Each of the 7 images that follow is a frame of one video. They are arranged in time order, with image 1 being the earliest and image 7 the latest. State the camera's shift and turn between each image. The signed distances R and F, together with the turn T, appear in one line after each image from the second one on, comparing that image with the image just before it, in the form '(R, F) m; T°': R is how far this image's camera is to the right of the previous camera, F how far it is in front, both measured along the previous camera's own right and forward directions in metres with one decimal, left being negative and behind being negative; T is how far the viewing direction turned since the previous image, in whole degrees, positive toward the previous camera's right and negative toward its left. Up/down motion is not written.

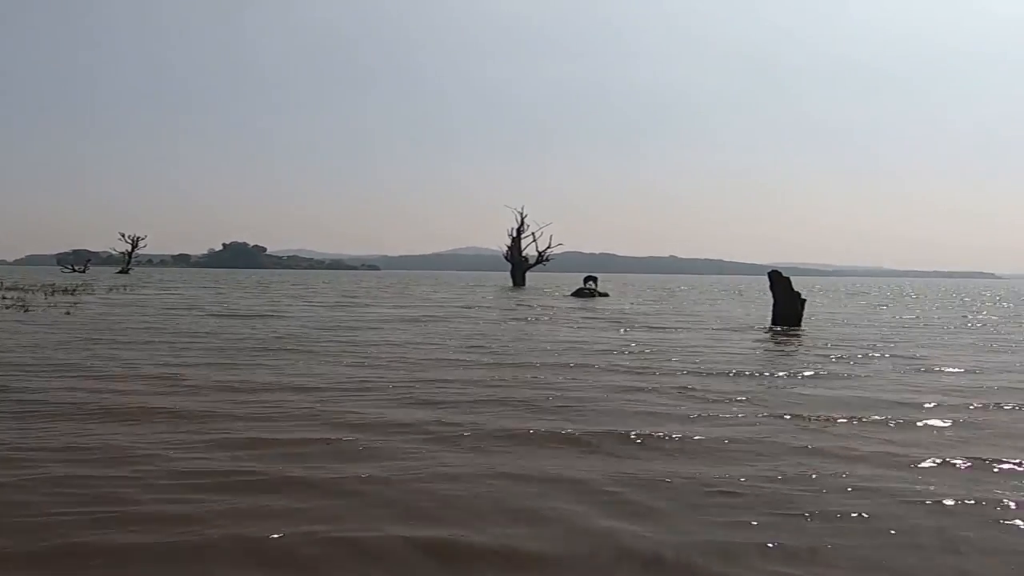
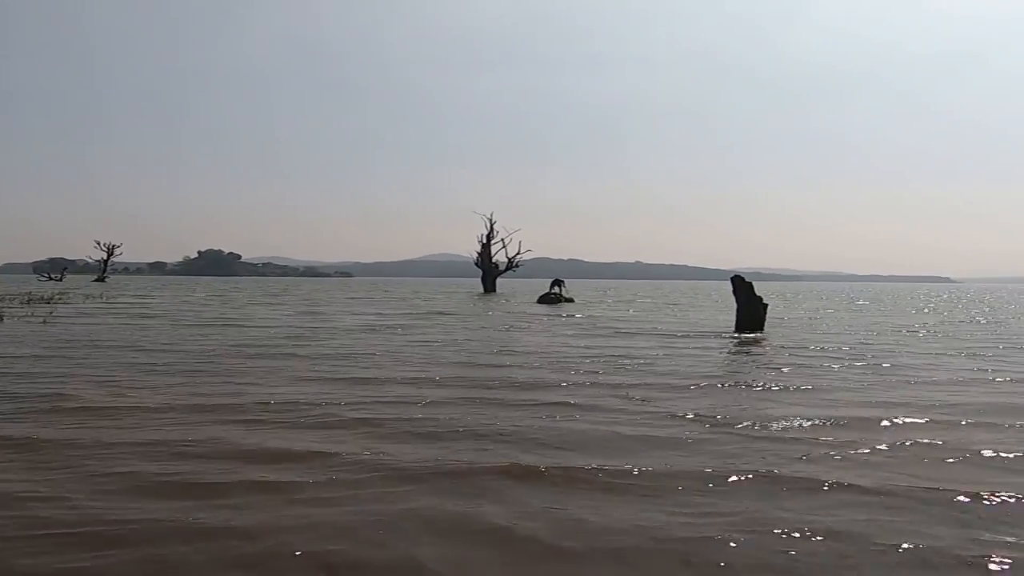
(-0.5, -0.6) m; +3°
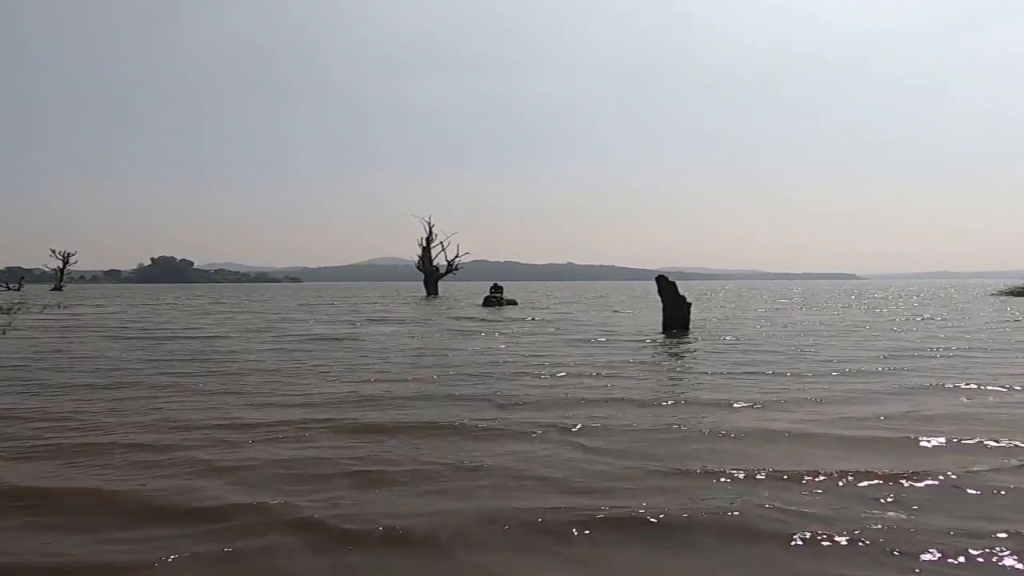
(-1.1, -1.7) m; +7°
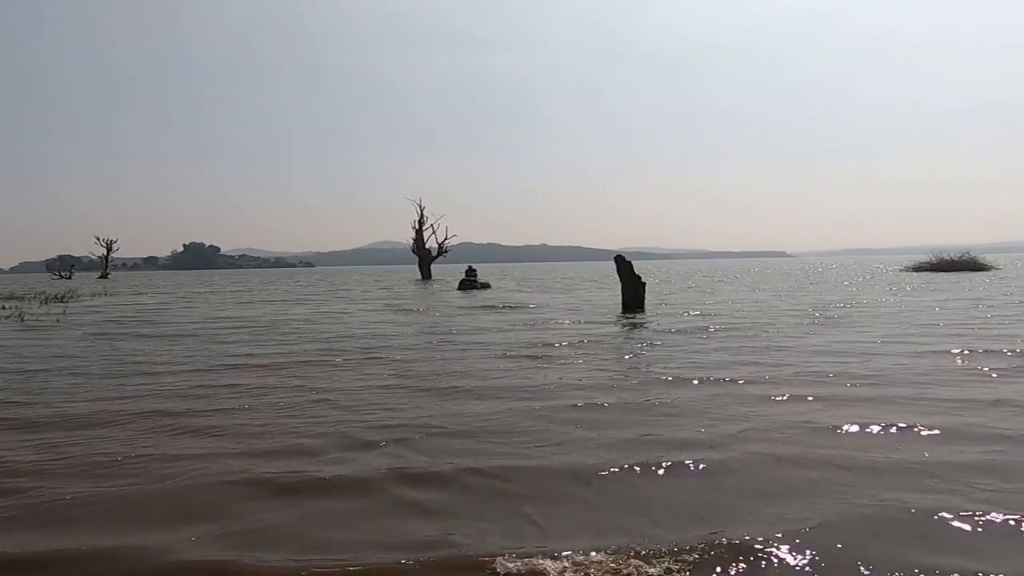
(+0.8, -4.4) m; 0°
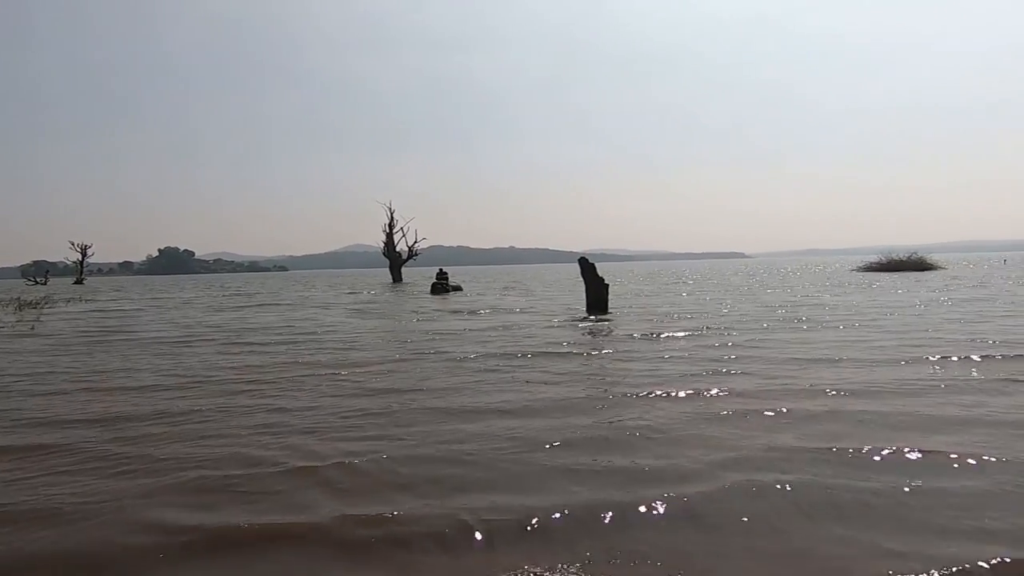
(+0.6, -1.0) m; +2°
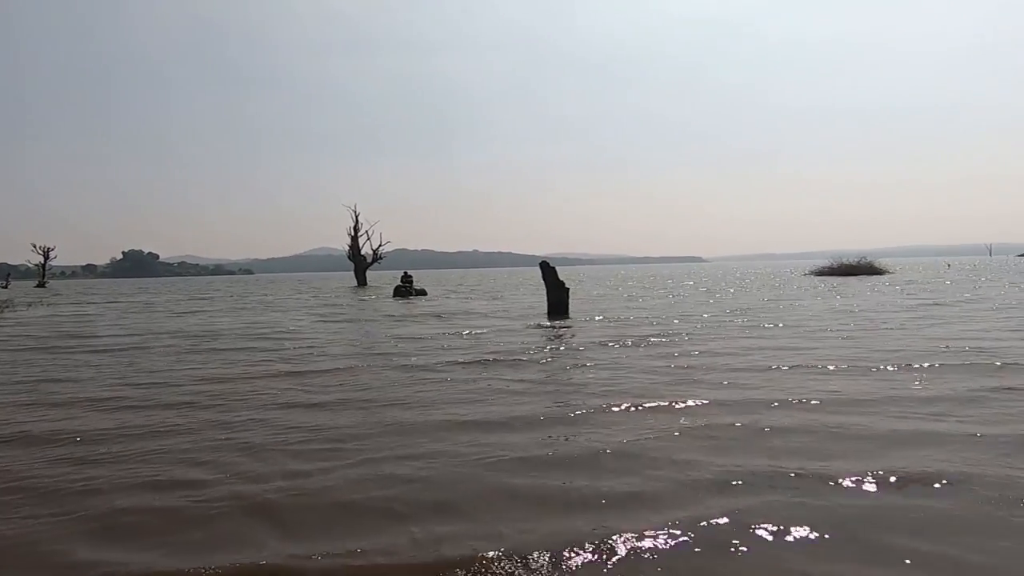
(+0.5, -0.7) m; +2°
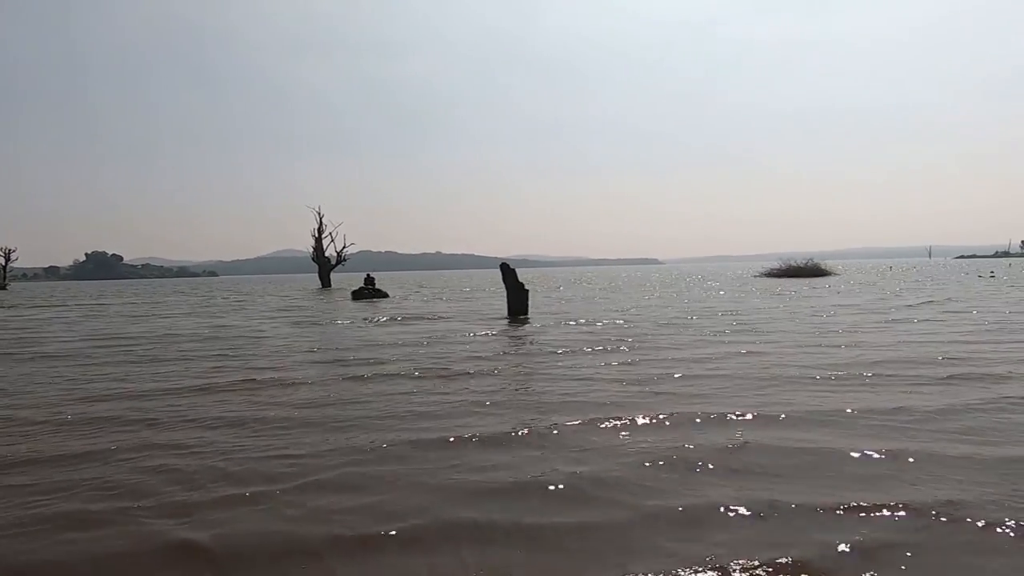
(+0.7, -0.9) m; +2°
